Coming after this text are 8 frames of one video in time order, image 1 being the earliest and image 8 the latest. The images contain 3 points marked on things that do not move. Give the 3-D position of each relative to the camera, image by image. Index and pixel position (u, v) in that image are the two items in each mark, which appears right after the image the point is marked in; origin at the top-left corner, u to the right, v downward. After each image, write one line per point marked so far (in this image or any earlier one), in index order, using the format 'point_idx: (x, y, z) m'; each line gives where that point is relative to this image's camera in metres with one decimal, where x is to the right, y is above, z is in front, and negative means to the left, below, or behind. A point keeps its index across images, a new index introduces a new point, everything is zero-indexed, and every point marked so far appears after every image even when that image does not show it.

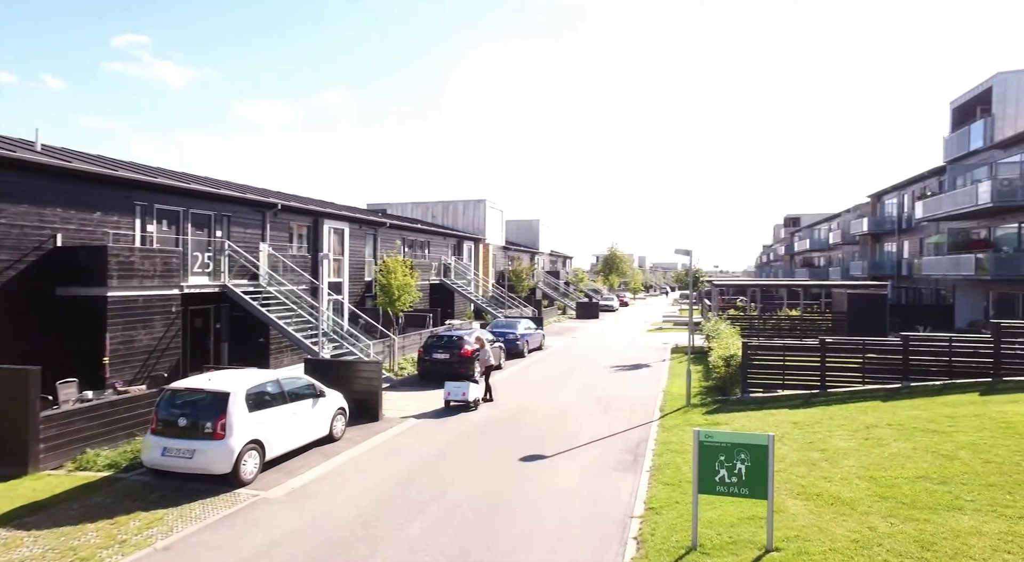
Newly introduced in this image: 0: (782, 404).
0: (+5.5, -2.5, +11.8) m
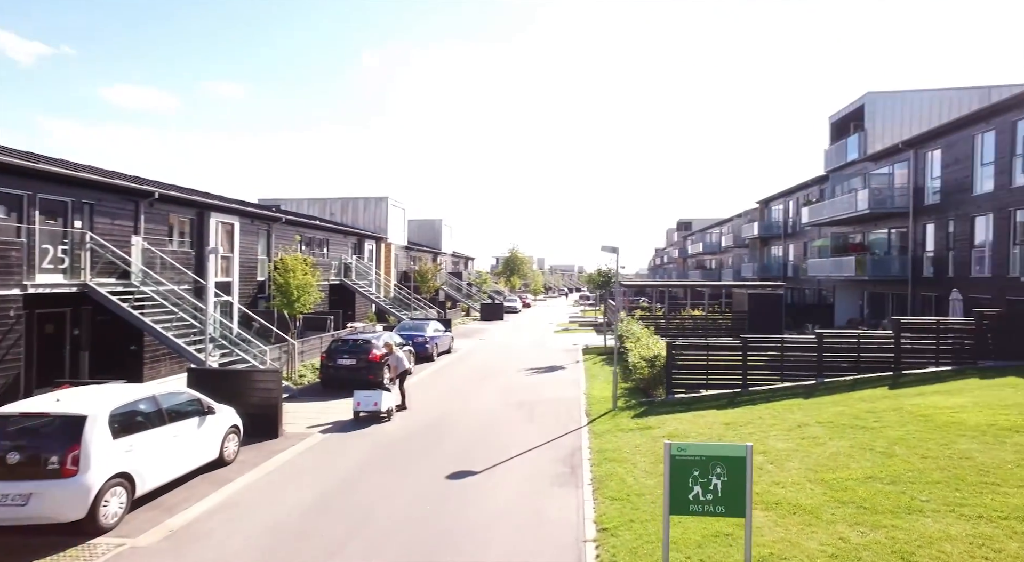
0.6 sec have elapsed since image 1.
0: (+4.0, -2.5, +11.7) m
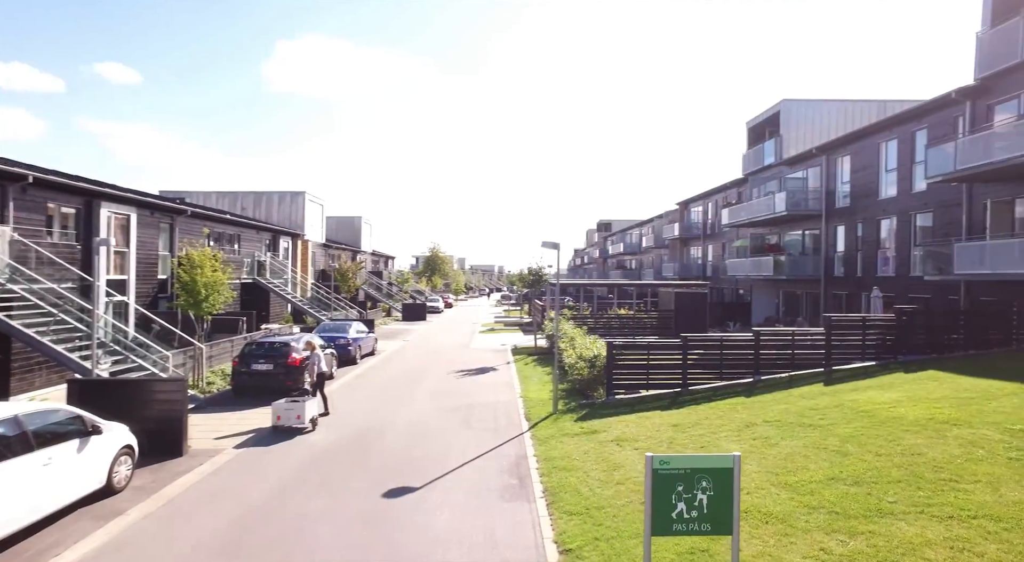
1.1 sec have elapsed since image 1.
0: (+2.7, -2.5, +11.5) m
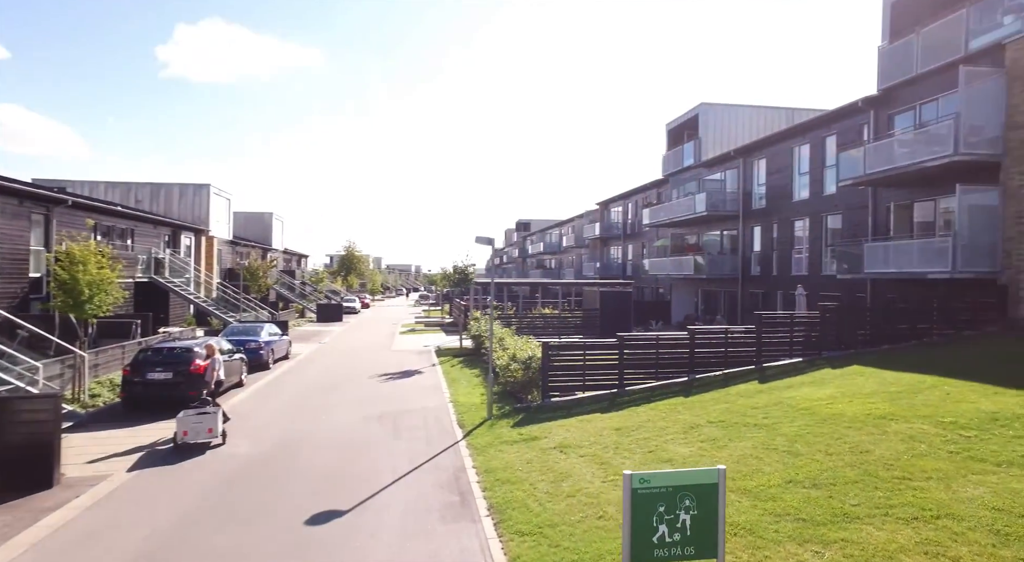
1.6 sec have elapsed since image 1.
0: (+1.5, -2.4, +11.1) m
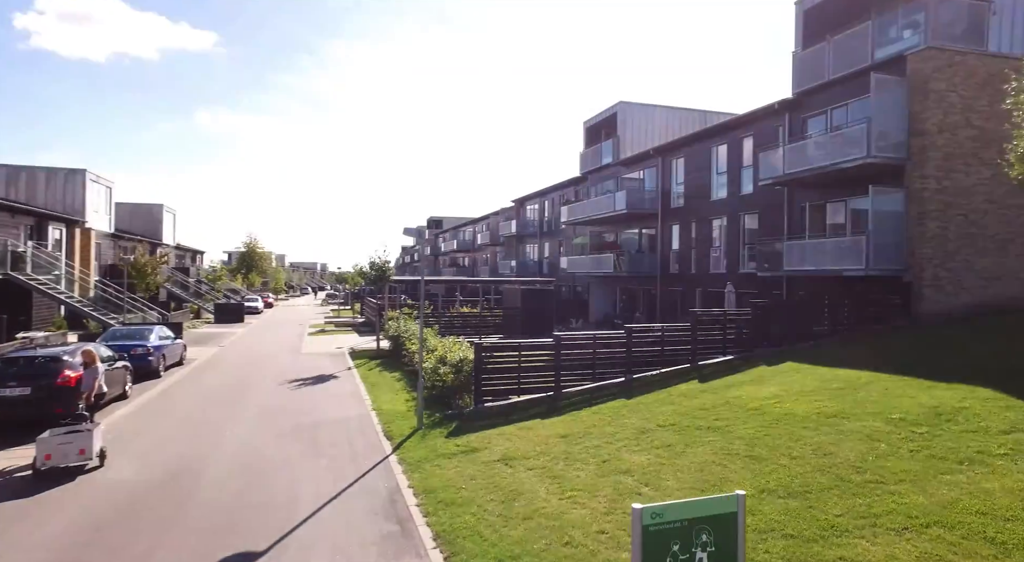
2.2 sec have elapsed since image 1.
0: (+0.3, -2.3, +10.5) m
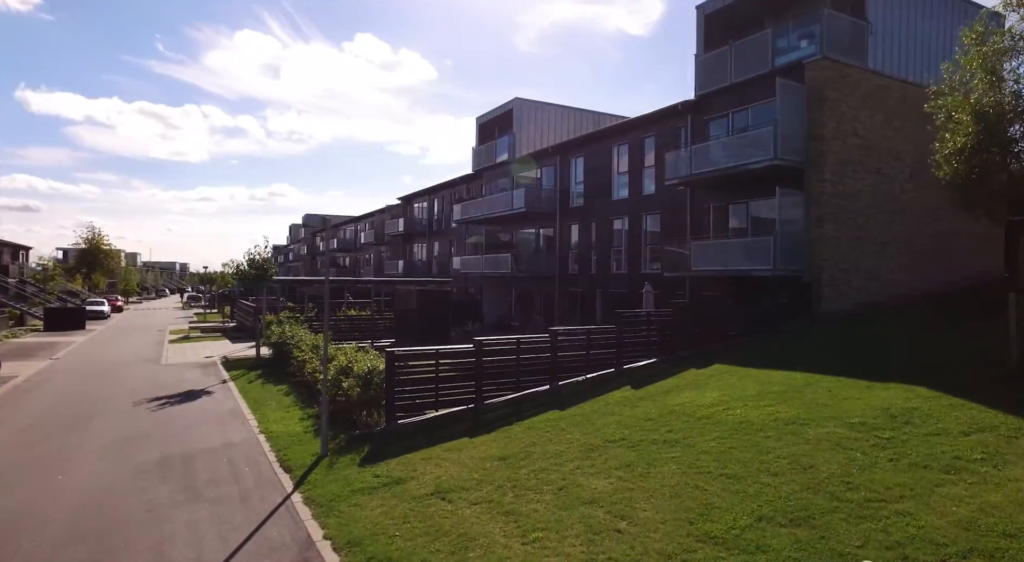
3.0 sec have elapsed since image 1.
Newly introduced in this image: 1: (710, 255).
0: (-1.0, -2.3, +9.2) m
1: (+5.6, +0.7, +16.5) m
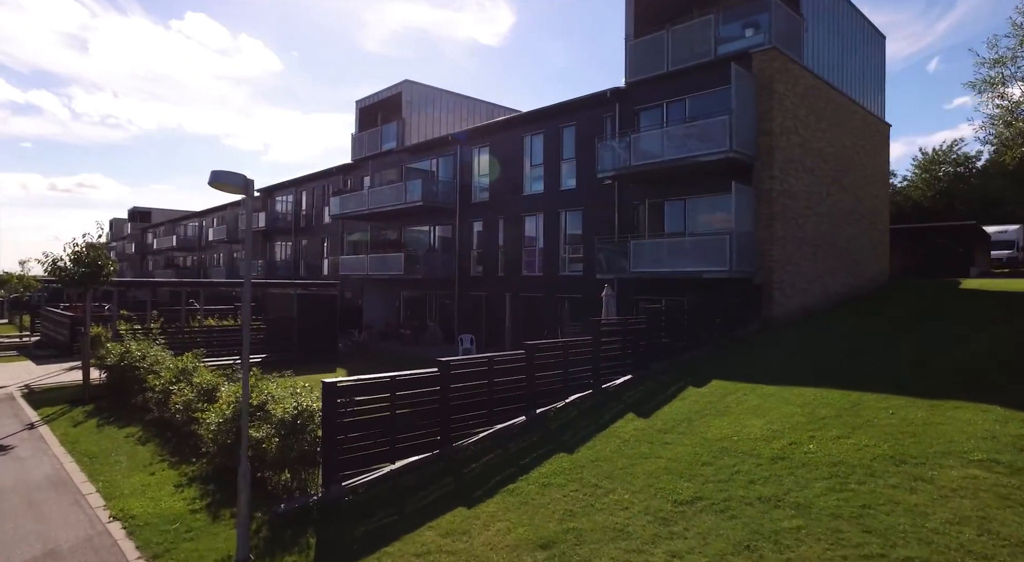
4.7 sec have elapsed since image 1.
0: (-1.0, -2.3, +6.5) m
1: (+3.6, +0.7, +15.2) m
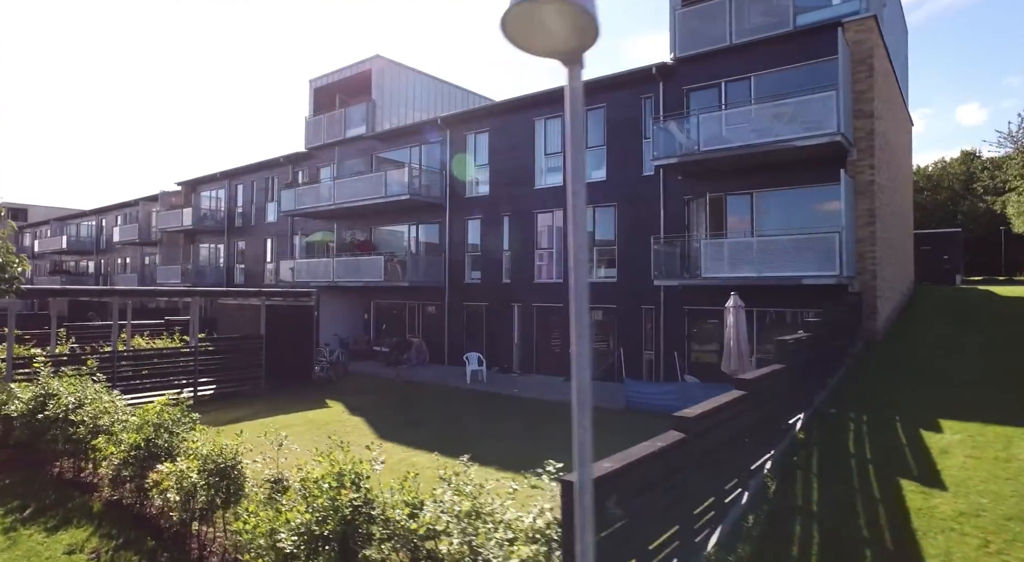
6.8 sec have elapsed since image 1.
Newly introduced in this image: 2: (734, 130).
0: (+1.5, -2.3, +3.4) m
1: (+4.7, +0.5, +12.8) m
2: (+4.9, +3.3, +12.9) m
